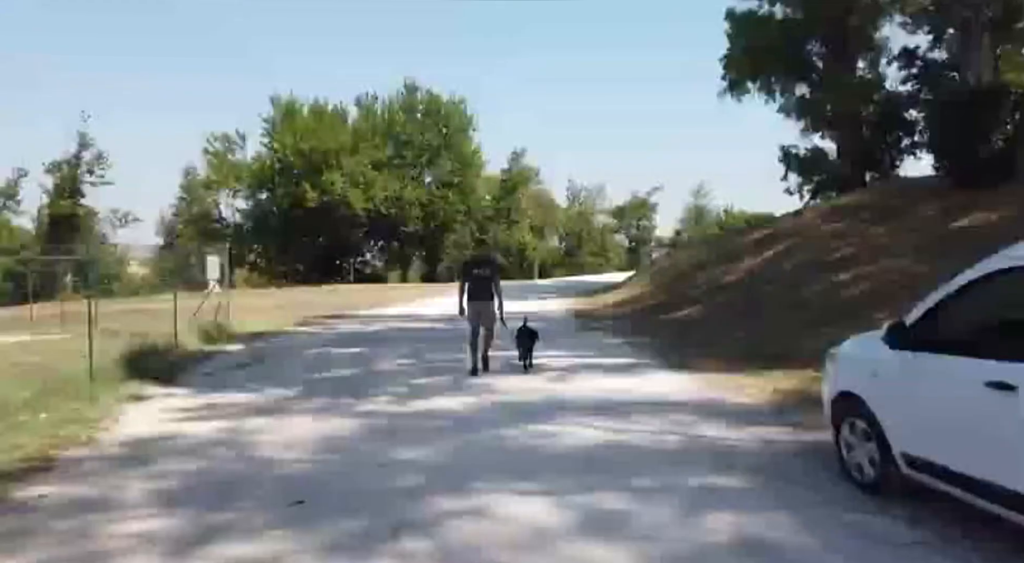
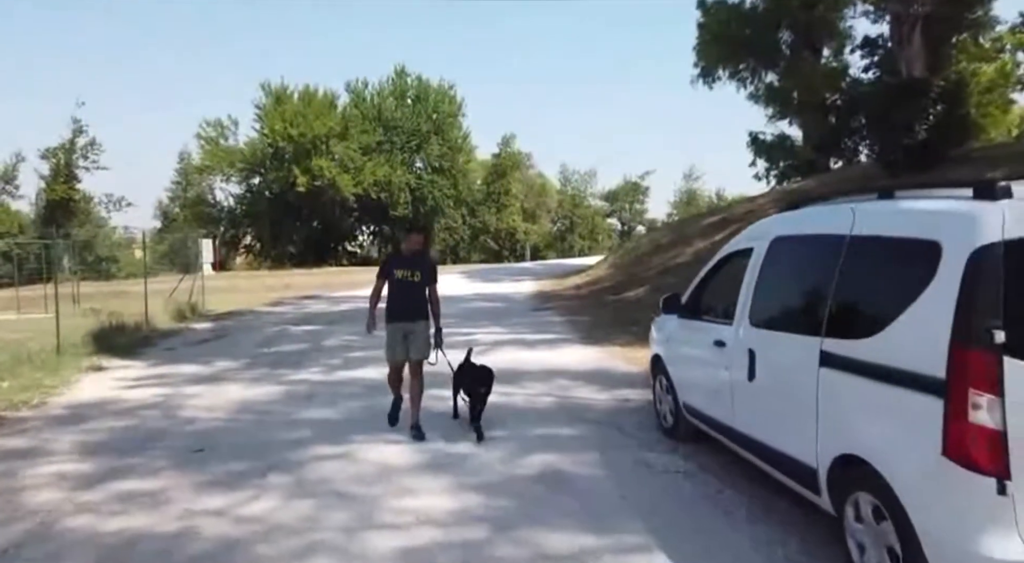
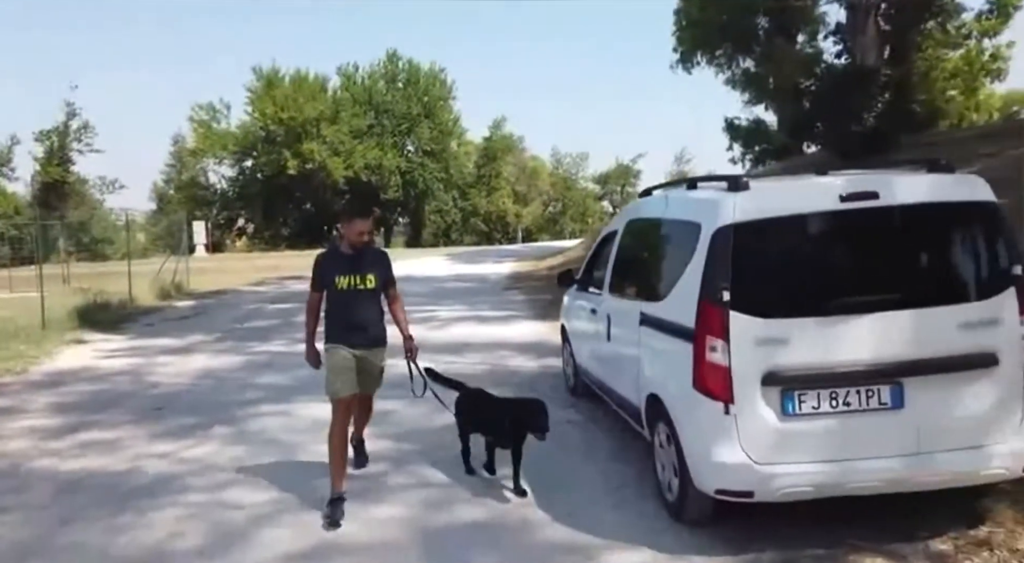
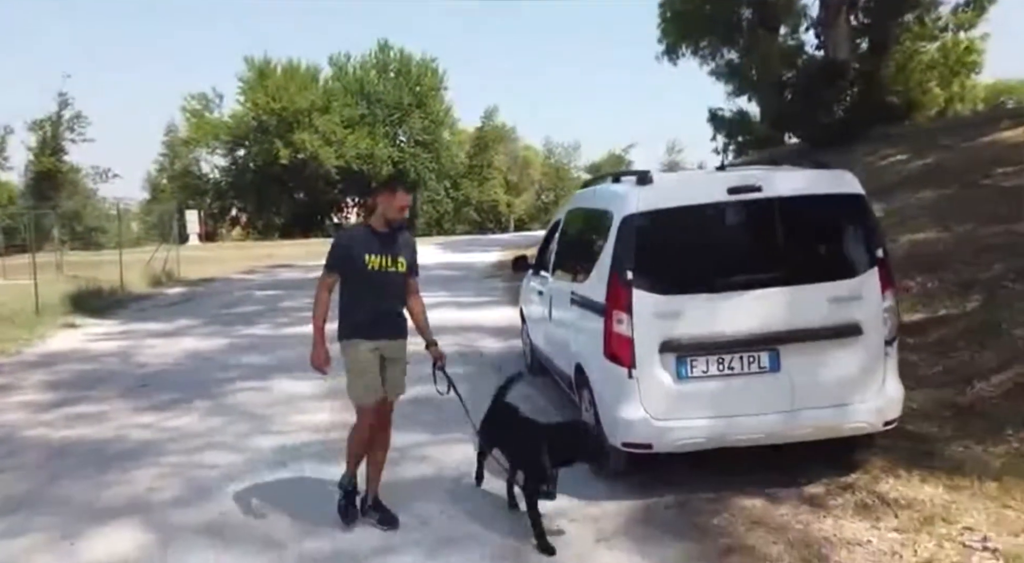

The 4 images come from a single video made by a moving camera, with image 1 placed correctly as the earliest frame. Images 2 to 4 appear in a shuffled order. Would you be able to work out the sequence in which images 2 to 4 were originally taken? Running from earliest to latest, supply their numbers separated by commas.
2, 3, 4
